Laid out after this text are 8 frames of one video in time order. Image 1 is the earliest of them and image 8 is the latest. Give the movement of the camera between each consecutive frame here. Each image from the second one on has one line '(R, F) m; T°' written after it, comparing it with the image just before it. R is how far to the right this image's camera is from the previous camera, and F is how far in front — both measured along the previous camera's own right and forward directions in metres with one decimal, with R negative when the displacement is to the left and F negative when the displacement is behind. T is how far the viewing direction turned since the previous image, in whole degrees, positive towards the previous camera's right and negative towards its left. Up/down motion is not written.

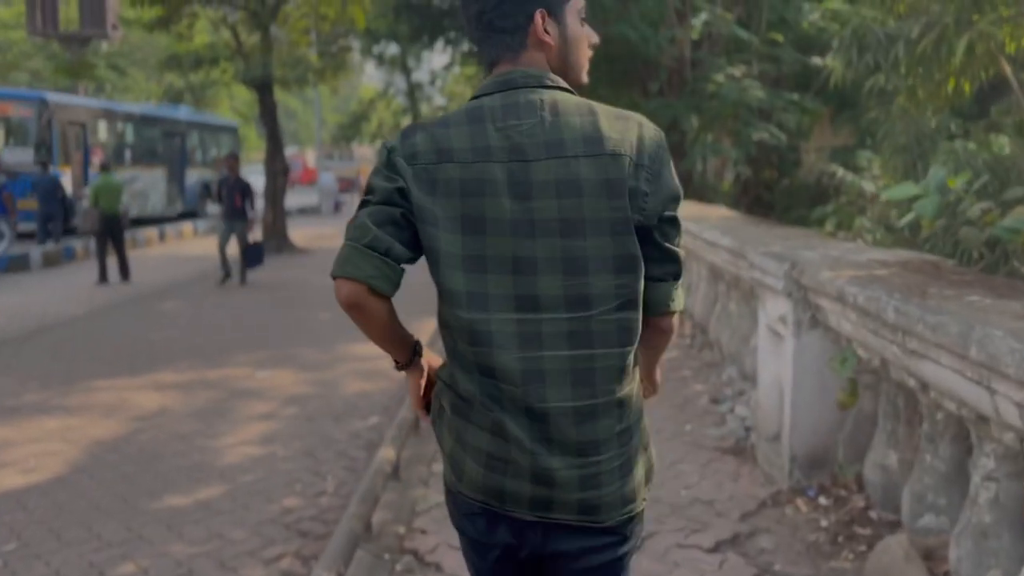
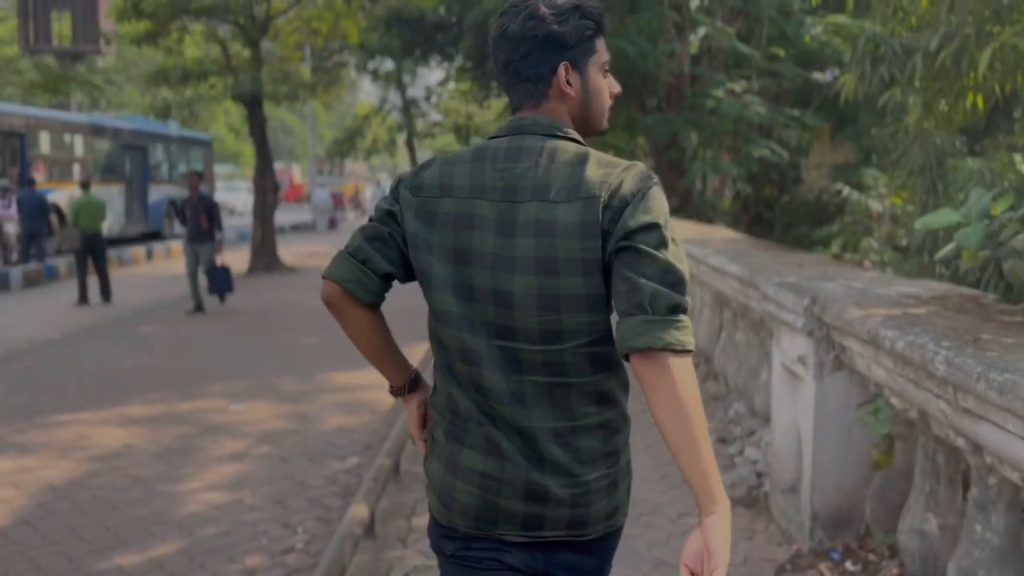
(0.0, +0.4) m; 0°
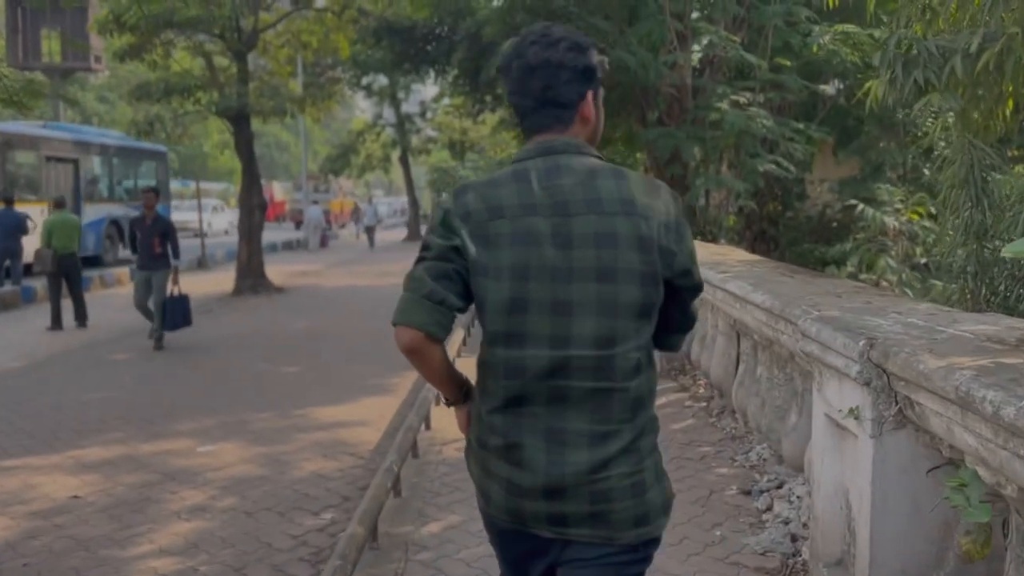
(0.0, +0.6) m; 0°
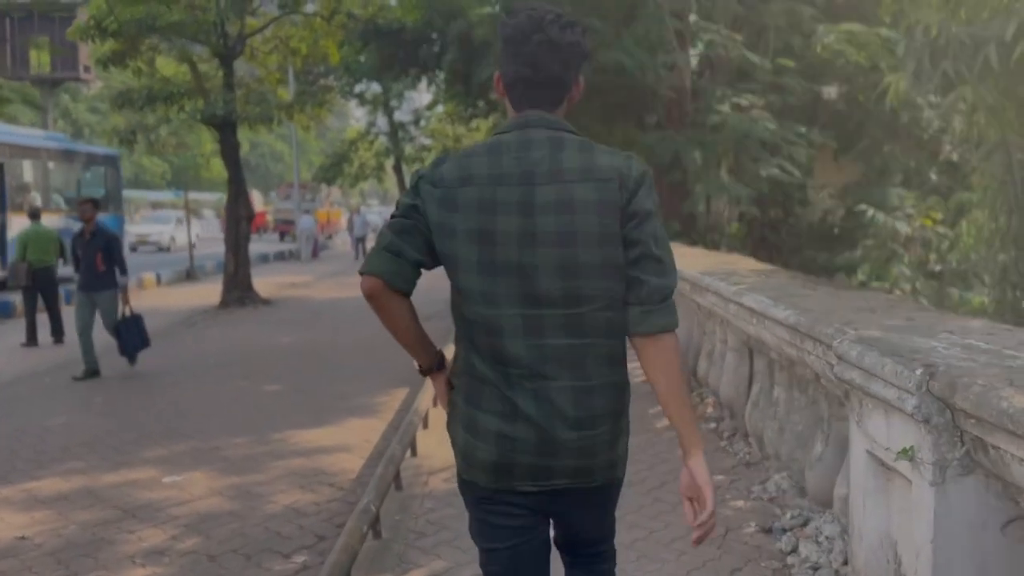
(0.0, +0.5) m; 0°
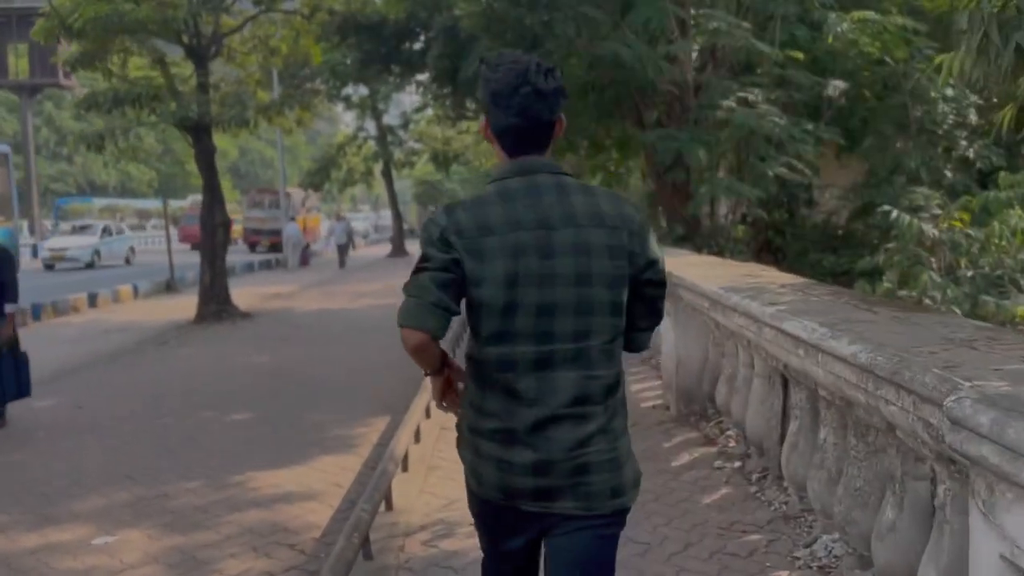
(0.0, +0.8) m; 0°
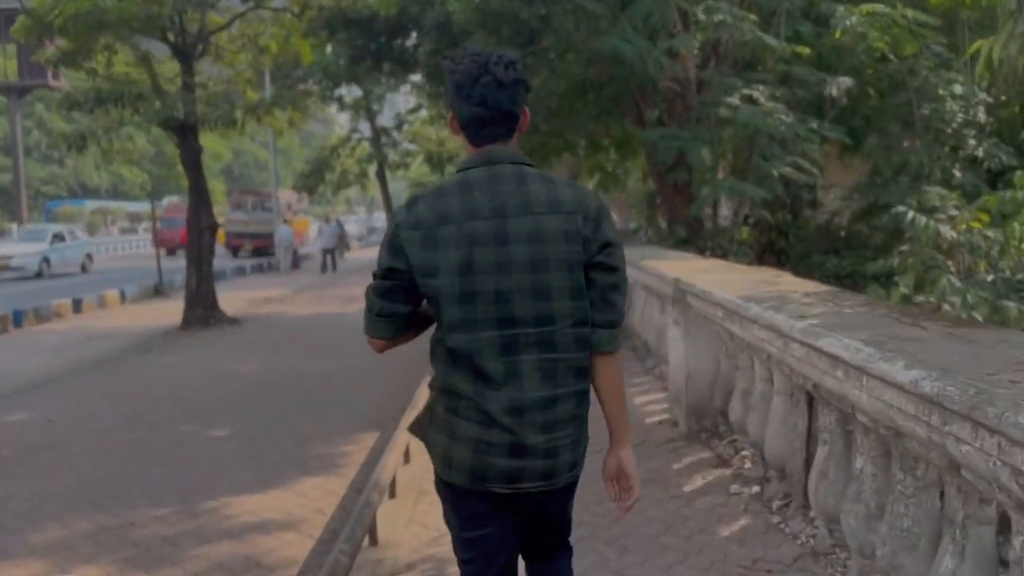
(0.0, +0.4) m; 0°
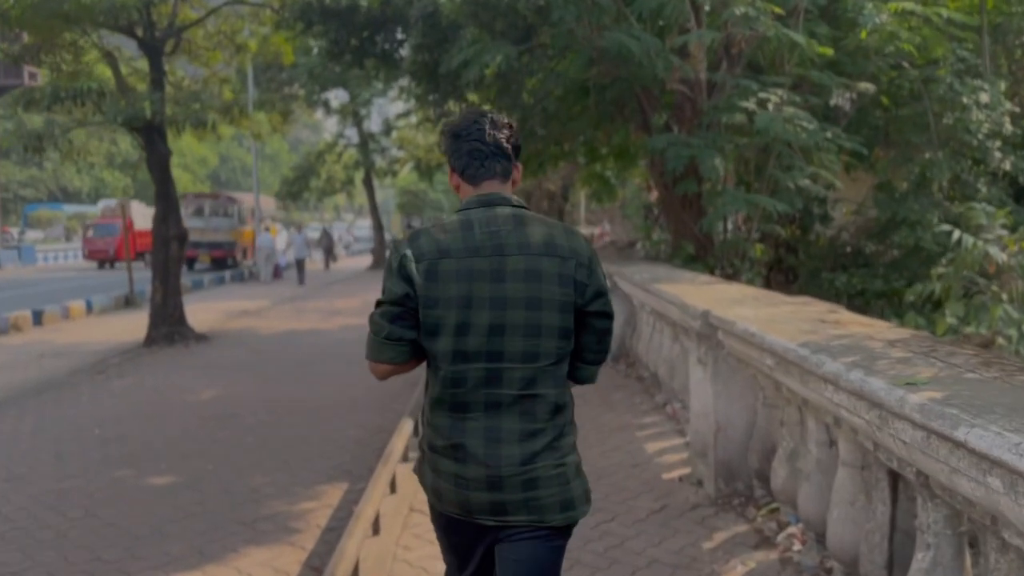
(0.0, +1.0) m; +1°
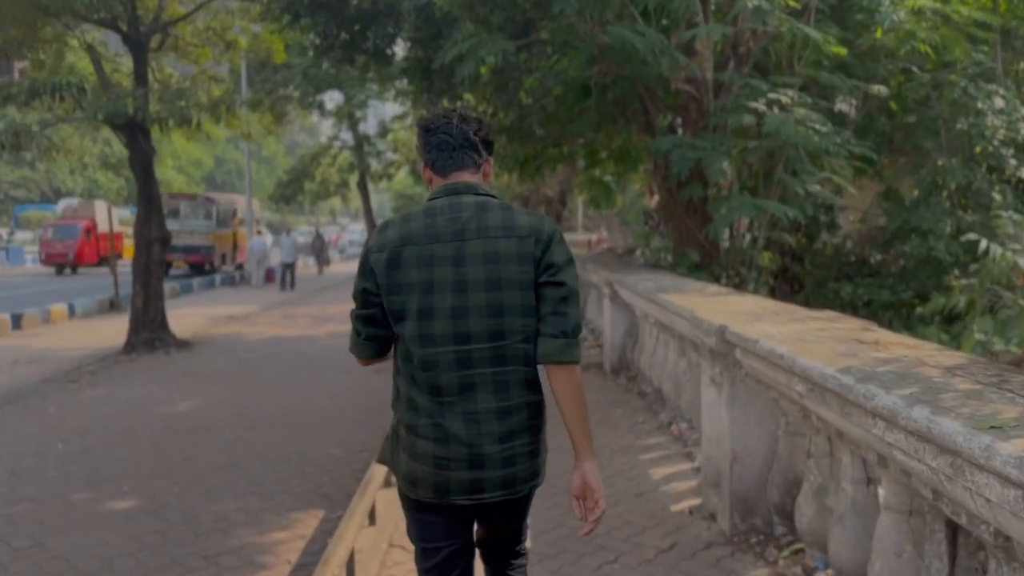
(0.0, +0.5) m; 0°
